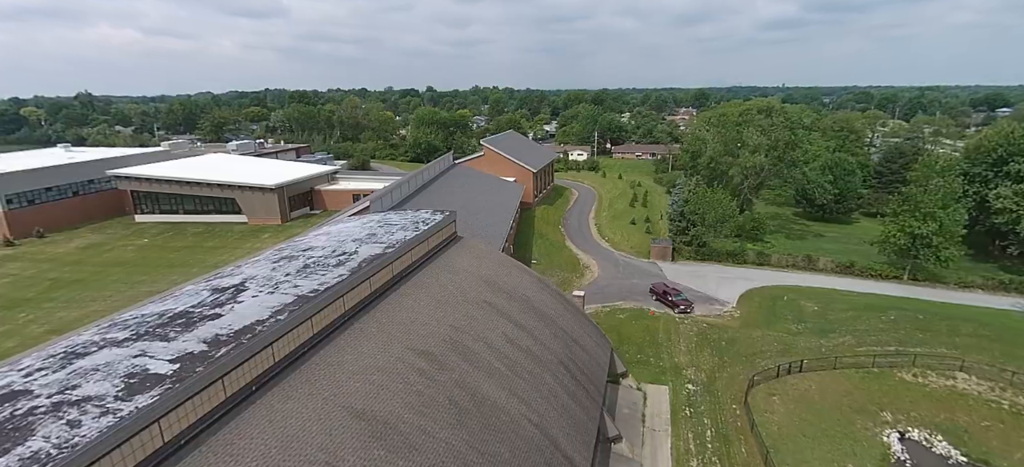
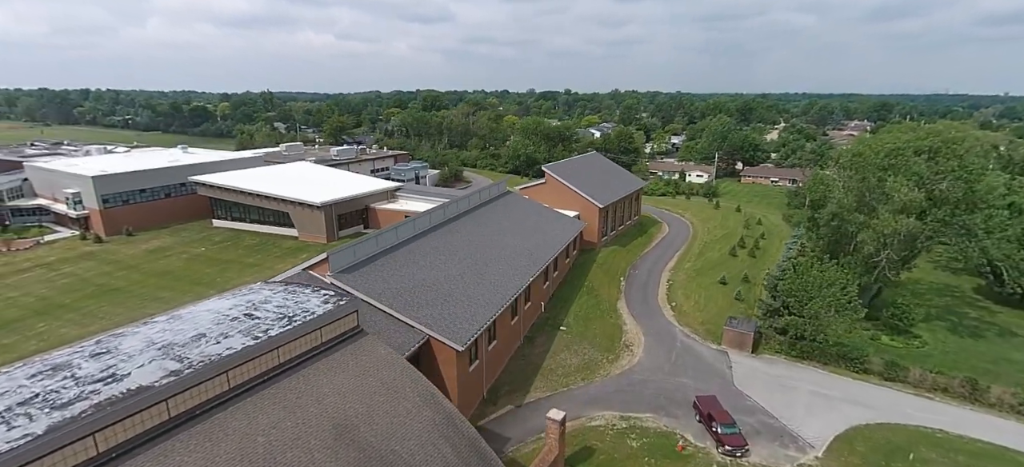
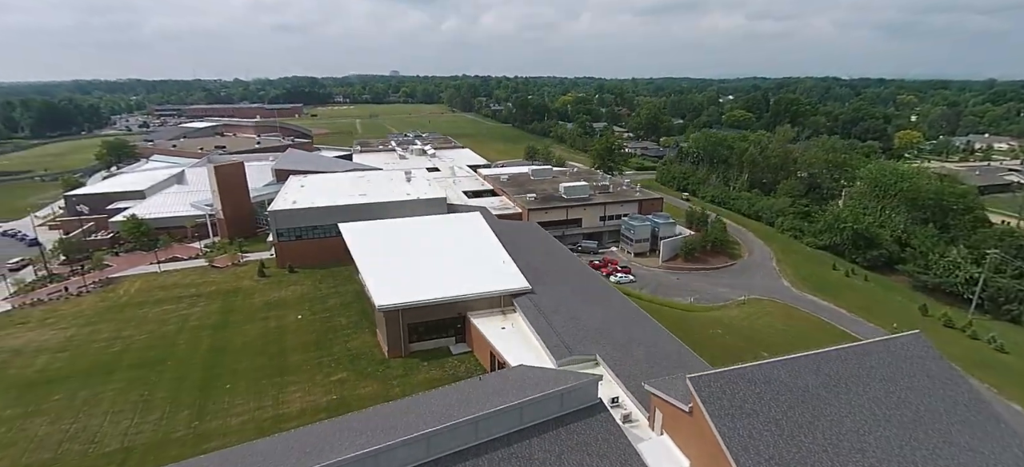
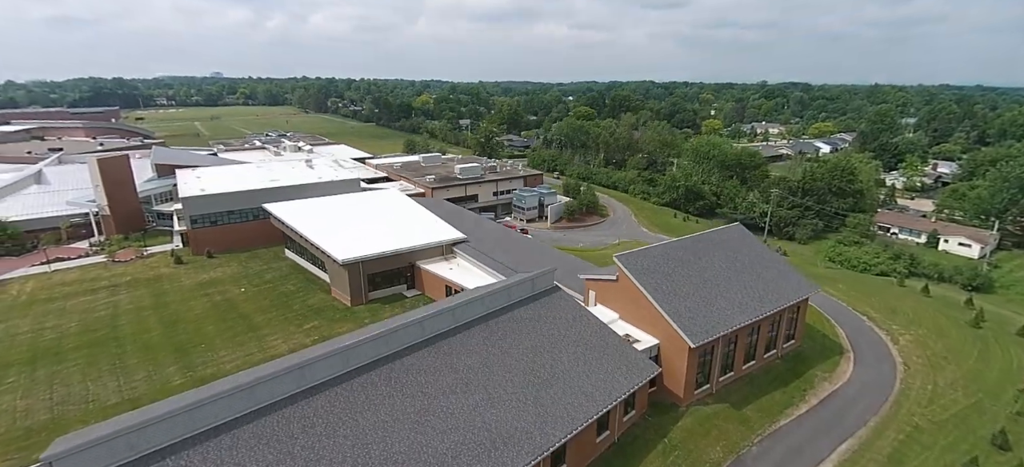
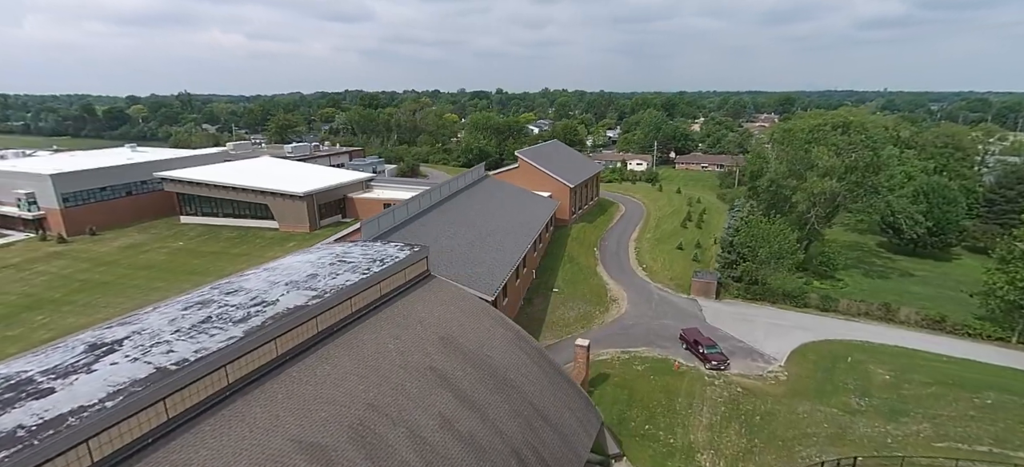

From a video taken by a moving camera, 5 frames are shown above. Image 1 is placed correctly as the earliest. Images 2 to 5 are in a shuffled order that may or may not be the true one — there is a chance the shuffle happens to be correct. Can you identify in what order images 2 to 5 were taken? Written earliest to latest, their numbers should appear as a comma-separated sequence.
5, 2, 4, 3
